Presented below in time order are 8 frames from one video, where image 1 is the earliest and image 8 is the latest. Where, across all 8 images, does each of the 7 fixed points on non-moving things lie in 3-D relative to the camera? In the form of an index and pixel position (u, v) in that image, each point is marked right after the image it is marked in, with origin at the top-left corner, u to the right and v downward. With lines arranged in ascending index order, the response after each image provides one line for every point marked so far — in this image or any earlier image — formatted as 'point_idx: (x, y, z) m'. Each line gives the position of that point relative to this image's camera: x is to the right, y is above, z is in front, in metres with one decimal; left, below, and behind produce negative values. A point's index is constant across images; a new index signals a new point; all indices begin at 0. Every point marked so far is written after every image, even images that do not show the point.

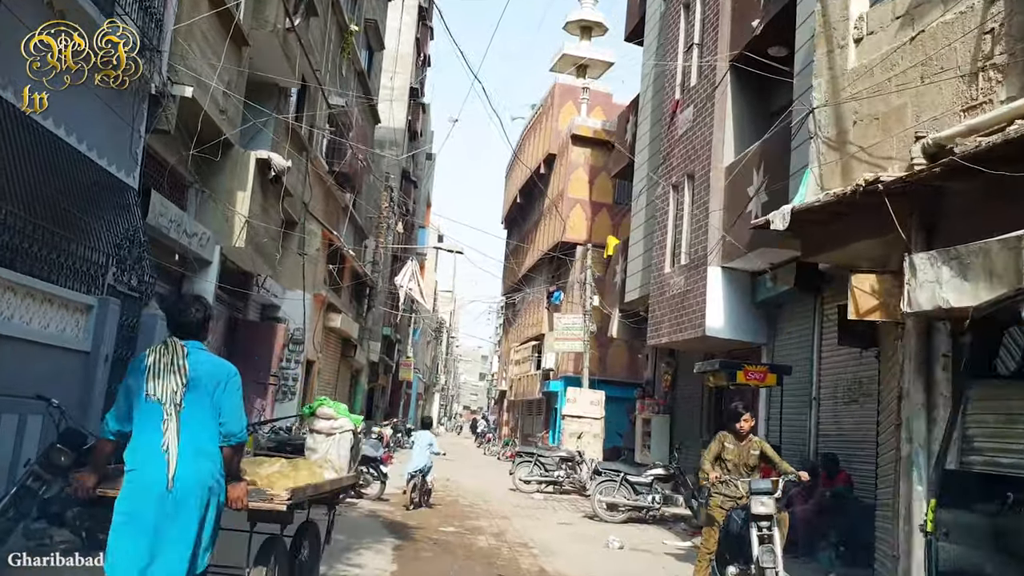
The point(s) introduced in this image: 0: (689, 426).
0: (+2.7, -2.1, +15.5) m
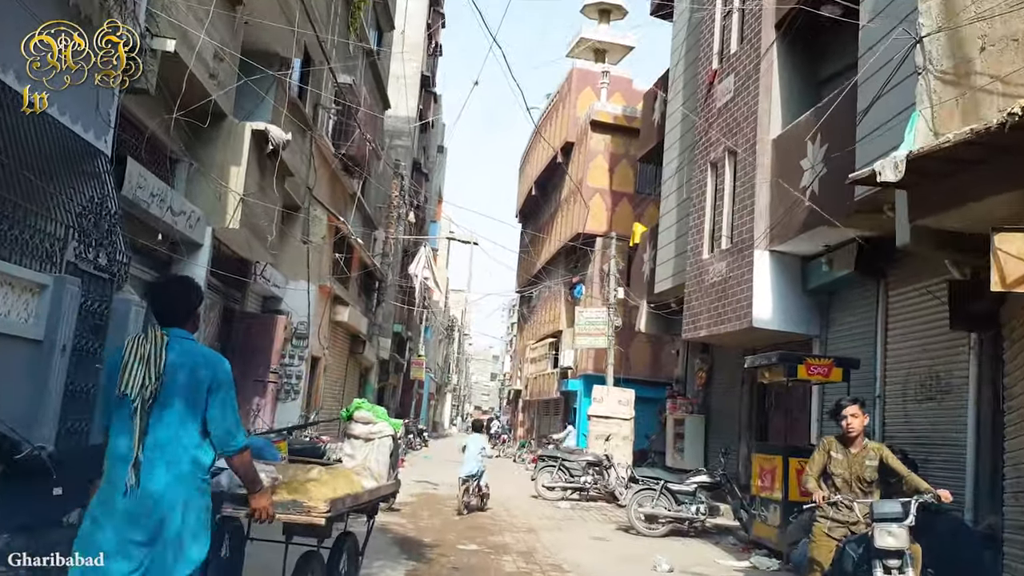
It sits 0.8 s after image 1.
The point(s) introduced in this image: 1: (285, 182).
0: (+3.1, -2.0, +14.2) m
1: (-2.9, +1.3, +12.7) m
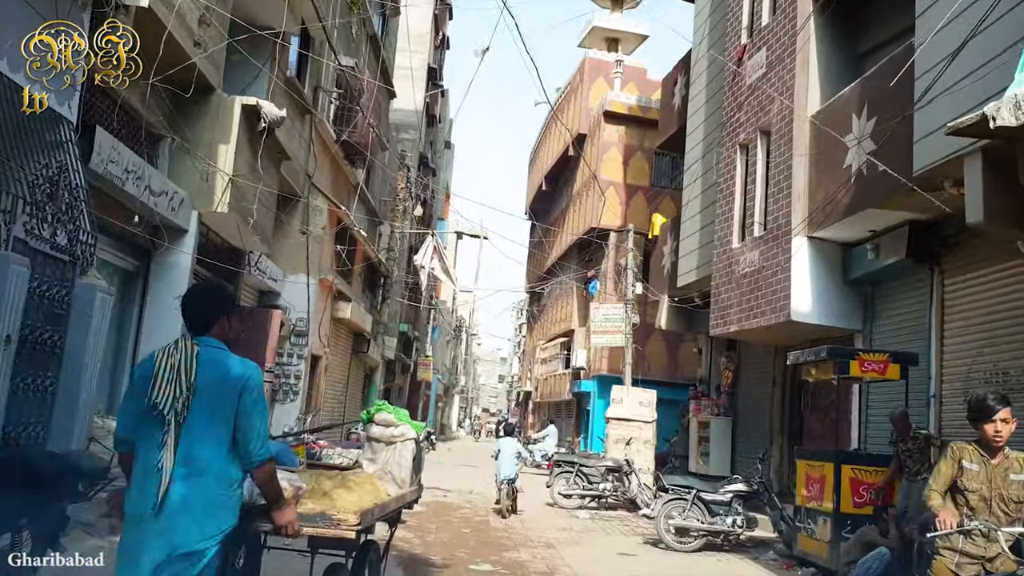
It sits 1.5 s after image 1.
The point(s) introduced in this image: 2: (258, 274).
0: (+3.2, -1.9, +13.3) m
1: (-2.7, +1.4, +11.7) m
2: (-3.0, +0.2, +11.9) m
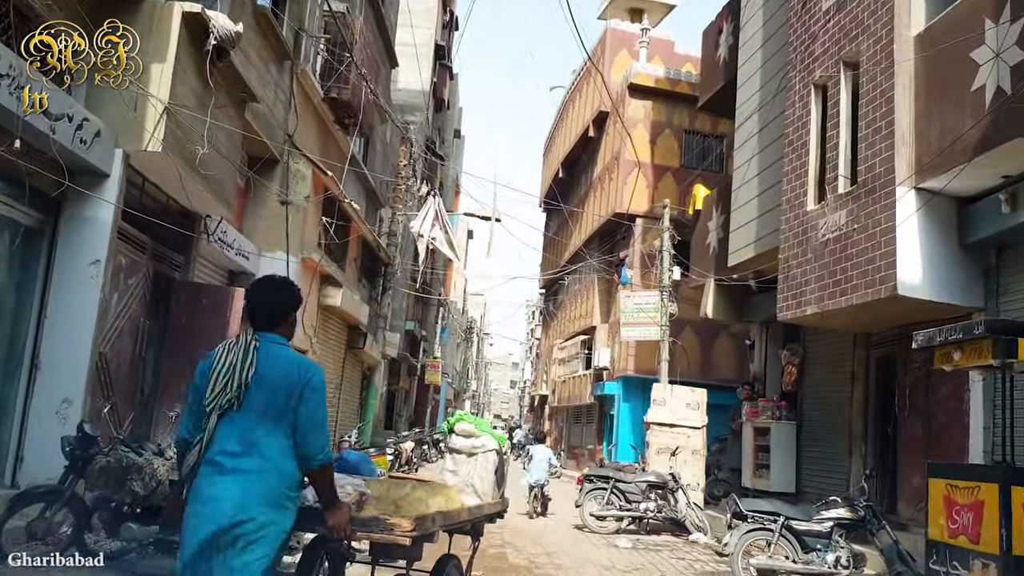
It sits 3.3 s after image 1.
0: (+3.5, -1.6, +10.9) m
1: (-2.5, +1.7, +9.5) m
2: (-2.8, +0.5, +9.6) m
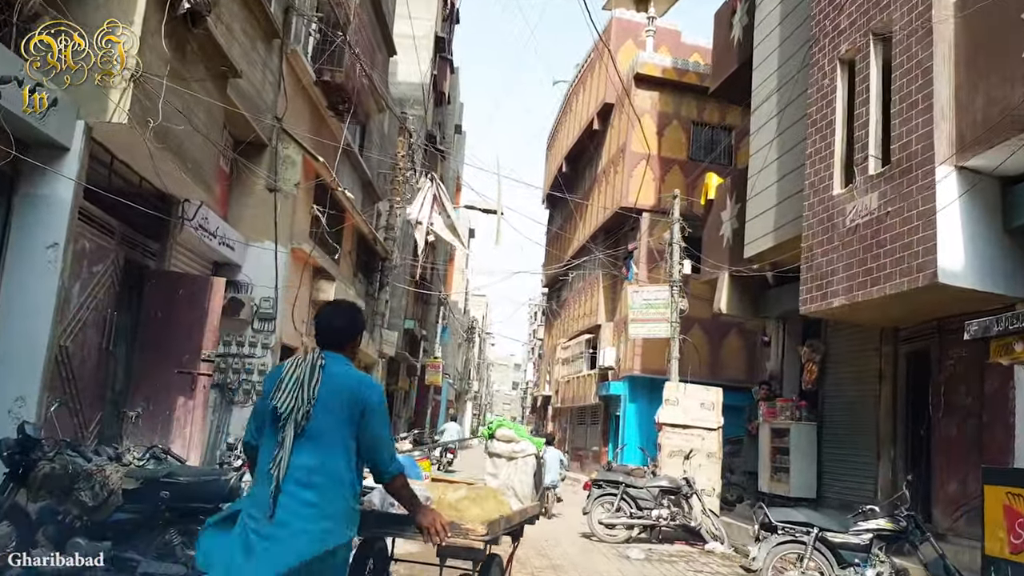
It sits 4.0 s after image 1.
0: (+3.5, -1.5, +10.2) m
1: (-2.5, +1.8, +8.8) m
2: (-2.8, +0.6, +8.9) m
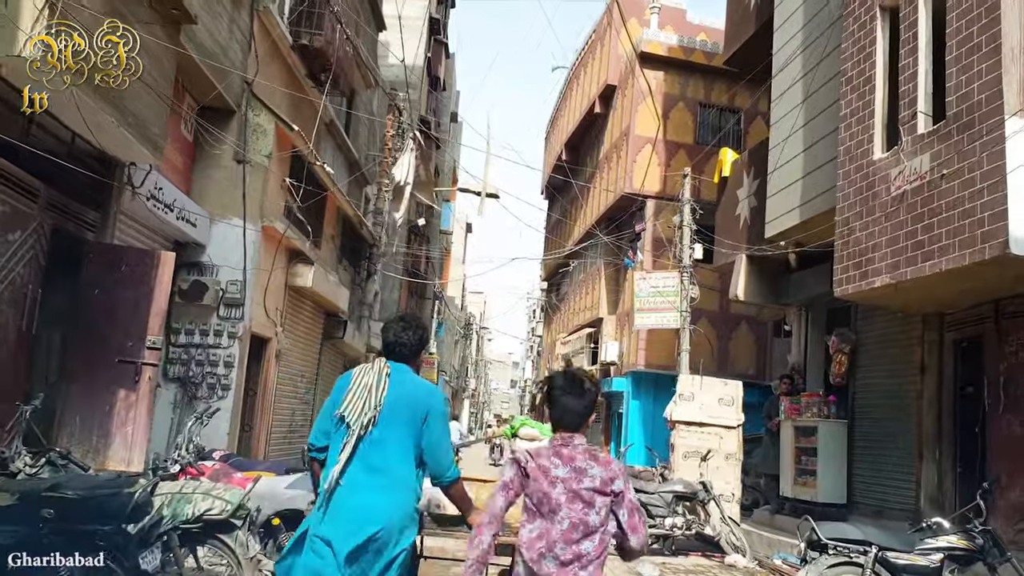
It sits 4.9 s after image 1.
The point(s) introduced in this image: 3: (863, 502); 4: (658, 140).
0: (+3.5, -1.4, +9.1) m
1: (-2.5, +1.9, +7.7) m
2: (-2.8, +0.7, +7.8) m
3: (+3.4, -2.0, +9.6) m
4: (+2.9, +2.9, +19.8) m
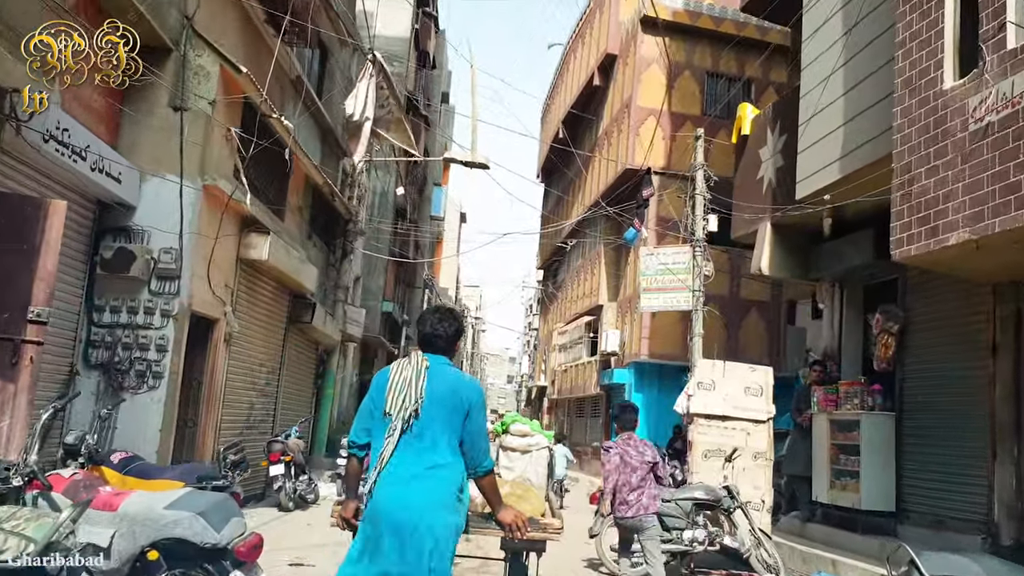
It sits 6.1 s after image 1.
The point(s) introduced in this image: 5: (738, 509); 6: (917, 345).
0: (+3.4, -1.1, +7.6) m
1: (-2.6, +2.2, +6.1) m
2: (-2.9, +1.0, +6.3) m
3: (+3.3, -1.8, +8.1) m
4: (+2.8, +3.2, +18.3) m
5: (+1.7, -1.6, +7.4) m
6: (+3.3, -0.5, +8.3) m
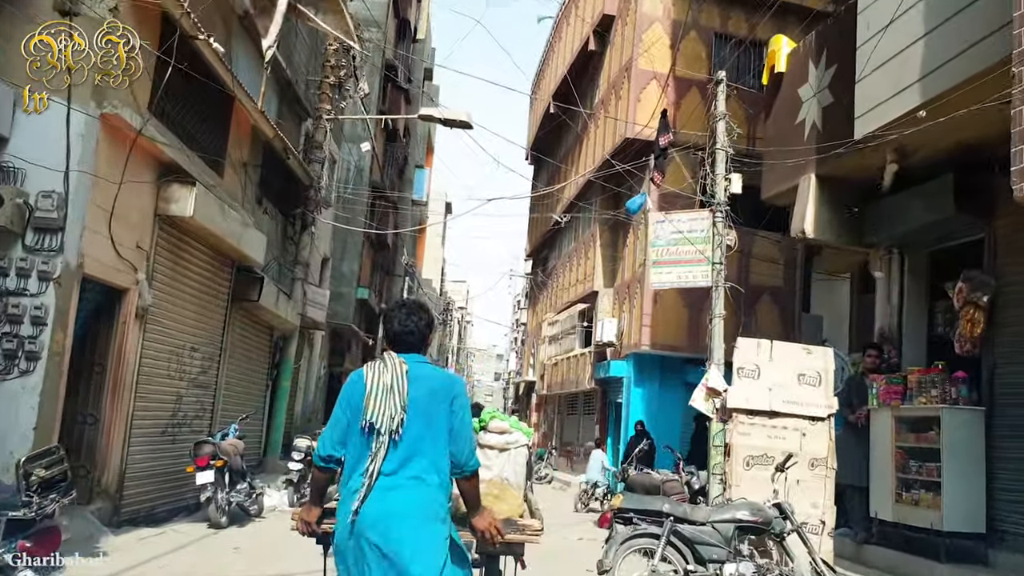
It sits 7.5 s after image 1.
0: (+3.3, -0.8, +5.8) m
1: (-2.7, +2.4, +4.3) m
2: (-3.0, +1.2, +4.4) m
3: (+3.2, -1.5, +6.3) m
4: (+2.6, +3.5, +16.4) m
5: (+1.6, -1.4, +5.6) m
6: (+3.2, -0.2, +6.5) m
